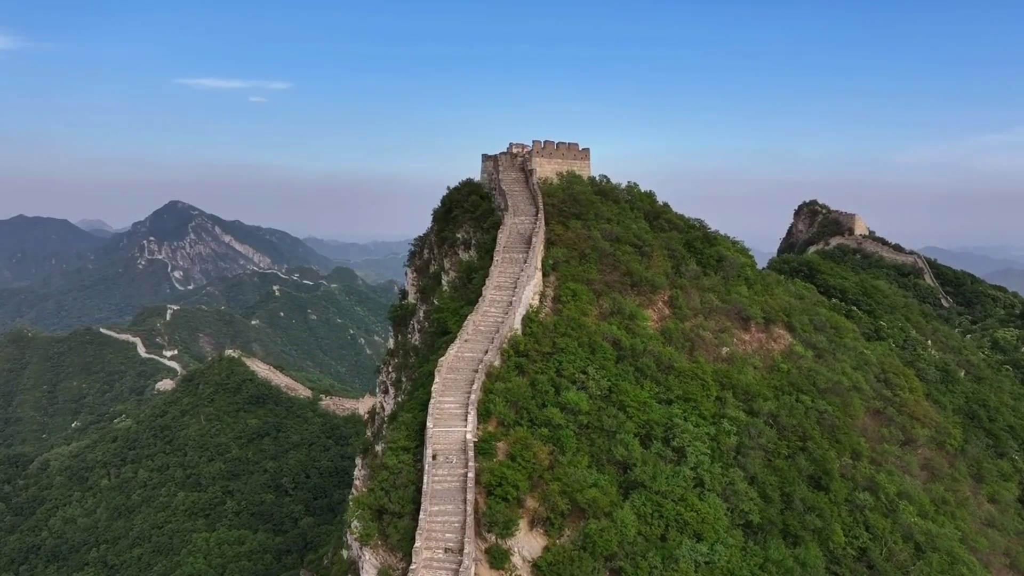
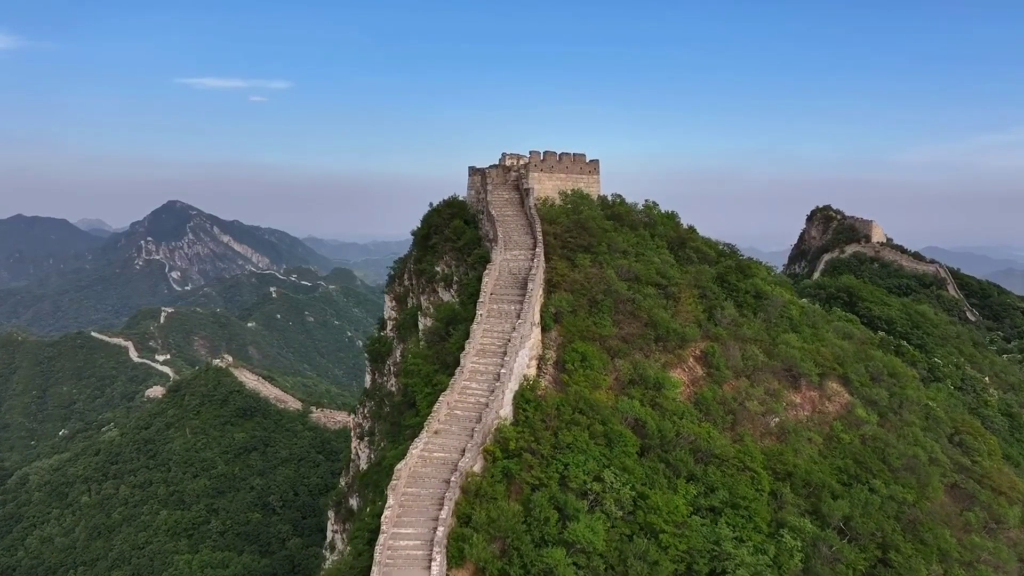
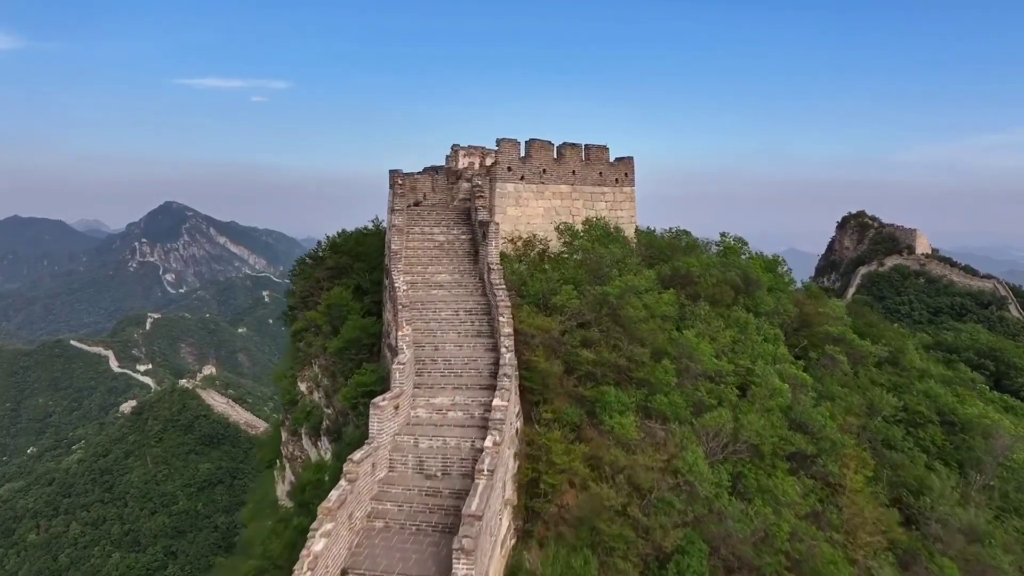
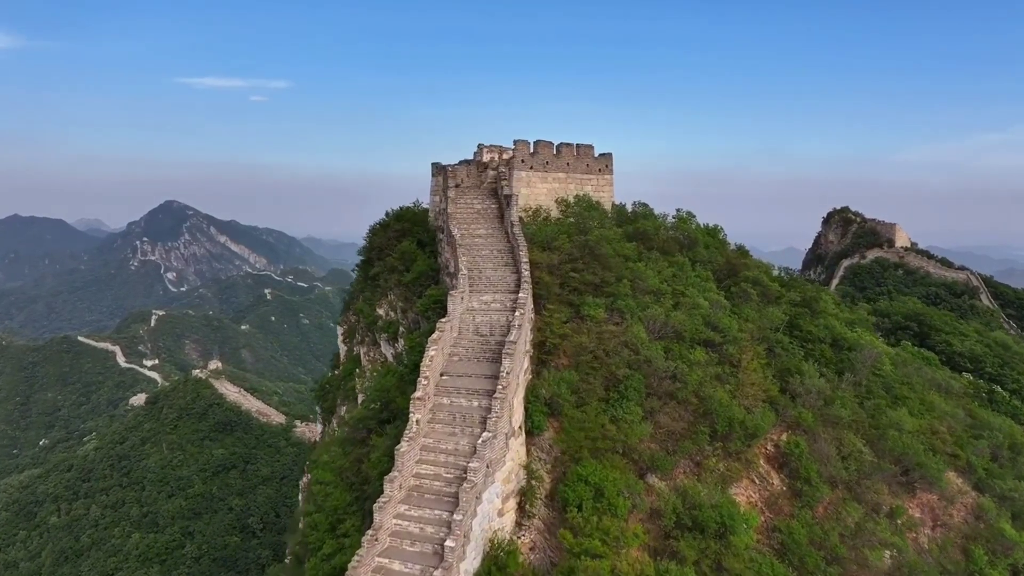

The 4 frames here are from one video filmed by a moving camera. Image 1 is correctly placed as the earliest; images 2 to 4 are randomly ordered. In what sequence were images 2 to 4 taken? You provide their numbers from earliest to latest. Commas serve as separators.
2, 4, 3
